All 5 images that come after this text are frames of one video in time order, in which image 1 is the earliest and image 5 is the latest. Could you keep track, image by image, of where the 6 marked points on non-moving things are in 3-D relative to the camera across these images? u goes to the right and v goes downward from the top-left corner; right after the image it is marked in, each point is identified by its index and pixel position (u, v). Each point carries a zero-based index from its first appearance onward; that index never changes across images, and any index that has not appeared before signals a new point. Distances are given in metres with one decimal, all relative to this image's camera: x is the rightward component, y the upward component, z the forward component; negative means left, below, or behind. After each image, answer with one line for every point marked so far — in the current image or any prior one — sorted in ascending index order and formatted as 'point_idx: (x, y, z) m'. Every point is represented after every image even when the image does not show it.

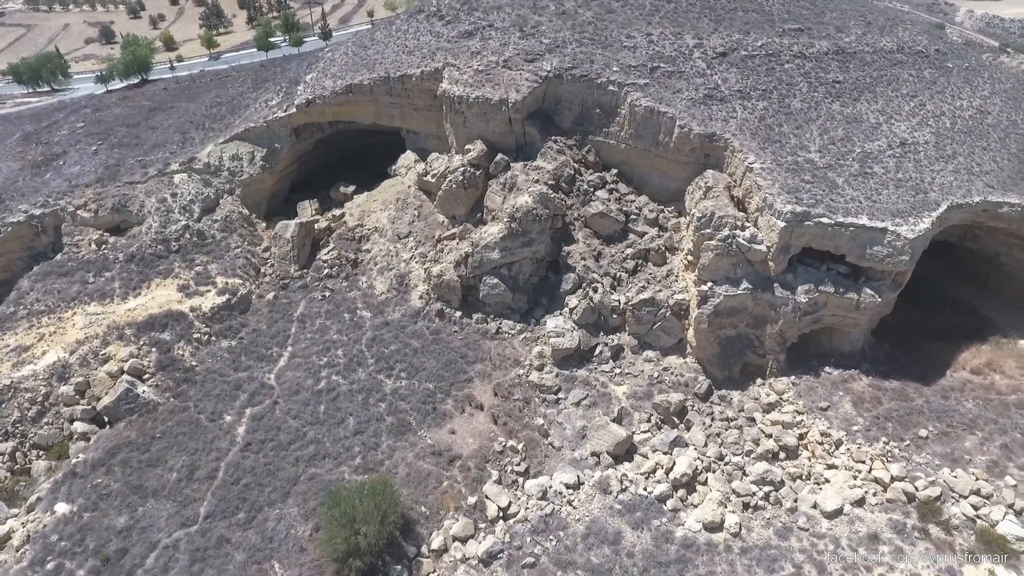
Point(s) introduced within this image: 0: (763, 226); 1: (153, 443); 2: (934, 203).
0: (+7.6, +1.9, +18.7) m
1: (-9.9, -4.3, +17.1) m
2: (+13.1, +2.6, +19.2) m
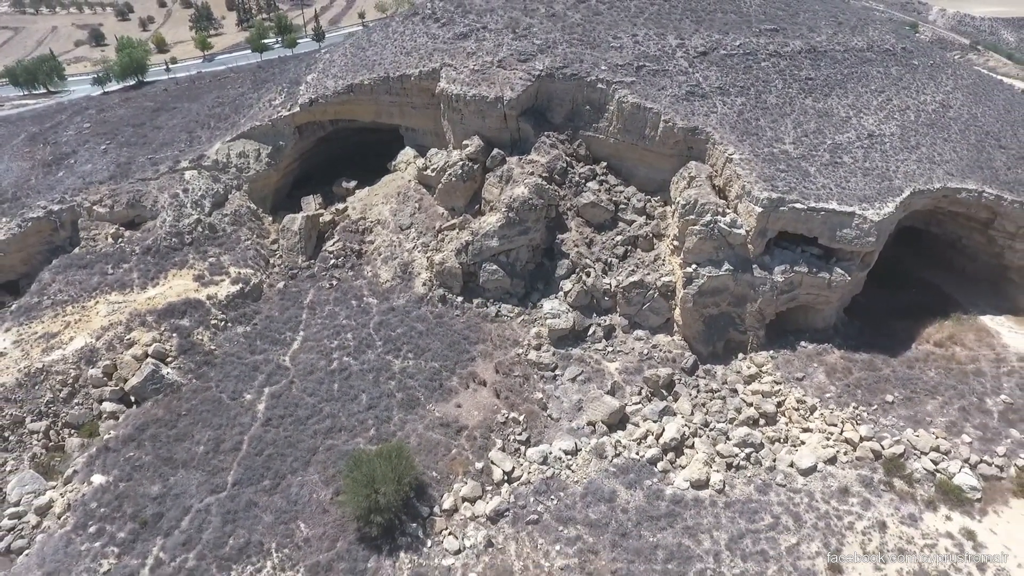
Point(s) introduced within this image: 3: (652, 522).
0: (+7.6, +2.5, +20.3) m
1: (-9.8, -3.9, +18.3) m
2: (+13.0, +3.3, +20.8) m
3: (+3.7, -6.2, +16.3) m
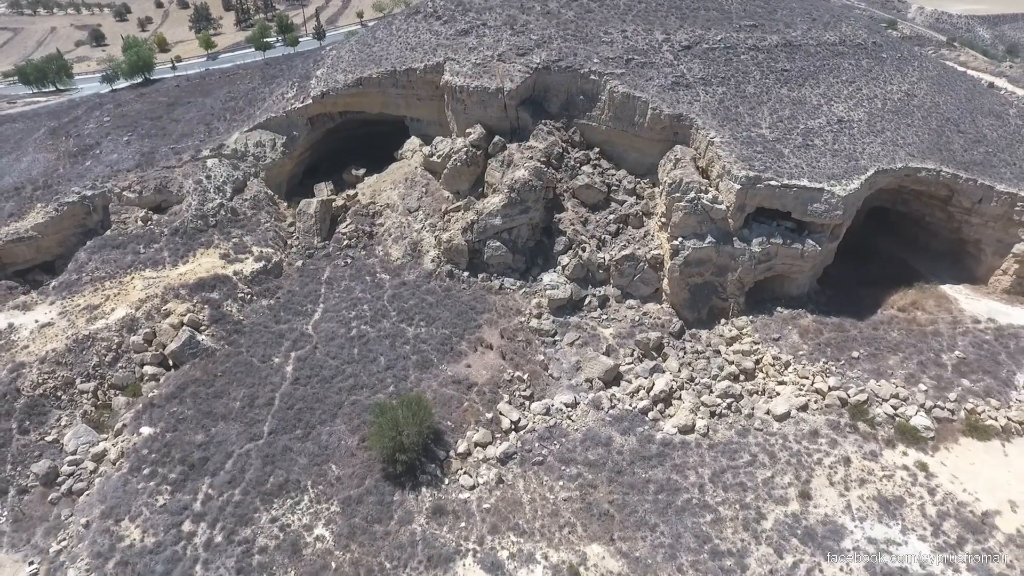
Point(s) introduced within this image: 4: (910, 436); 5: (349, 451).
0: (+7.7, +3.6, +22.4) m
1: (-9.6, -3.0, +20.2) m
2: (+13.1, +4.5, +23.0) m
3: (+3.9, -5.1, +18.4) m
4: (+12.0, -4.4, +18.6) m
5: (-4.8, -4.8, +18.2) m
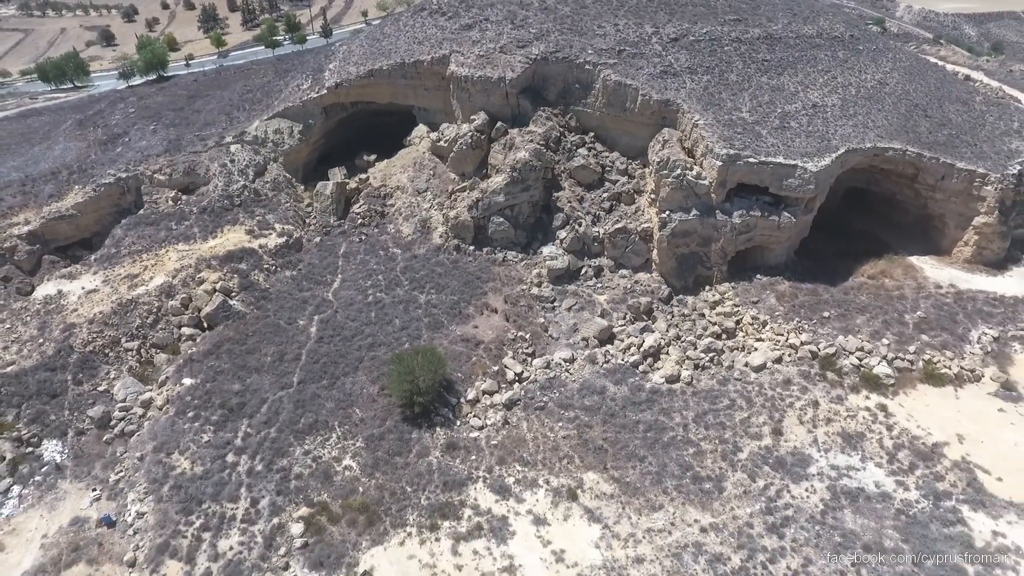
0: (+7.7, +4.8, +24.6) m
1: (-9.5, -1.8, +22.3) m
2: (+13.1, +5.7, +25.2) m
3: (+4.1, -3.9, +20.5) m
4: (+12.1, -3.2, +20.8) m
5: (-4.7, -3.6, +20.3) m
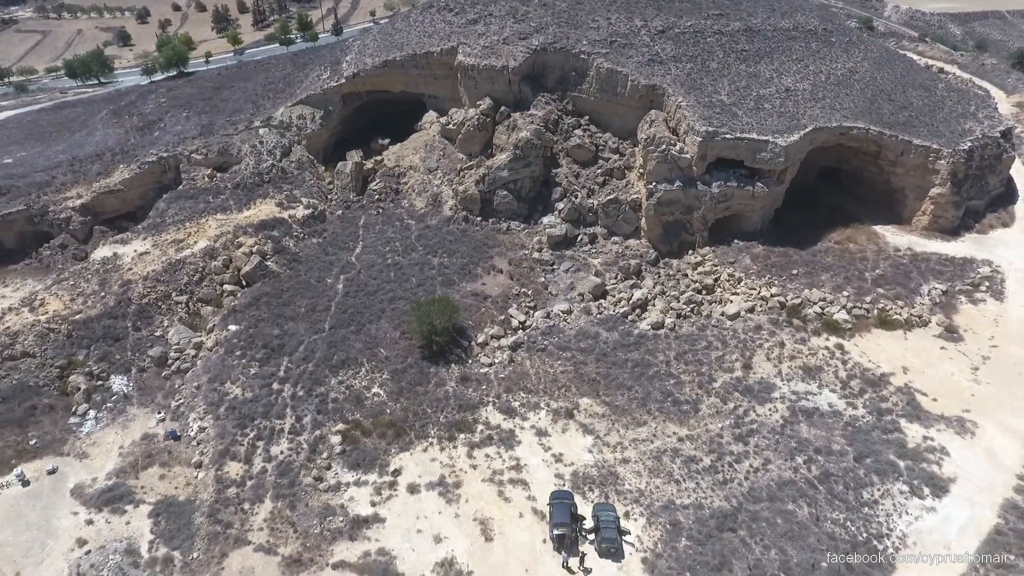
0: (+7.9, +6.5, +27.6) m
1: (-9.3, -0.2, +25.2) m
2: (+13.3, +7.4, +28.2) m
3: (+4.3, -2.2, +23.5) m
4: (+12.3, -1.5, +23.8) m
5: (-4.5, -2.0, +23.3) m
